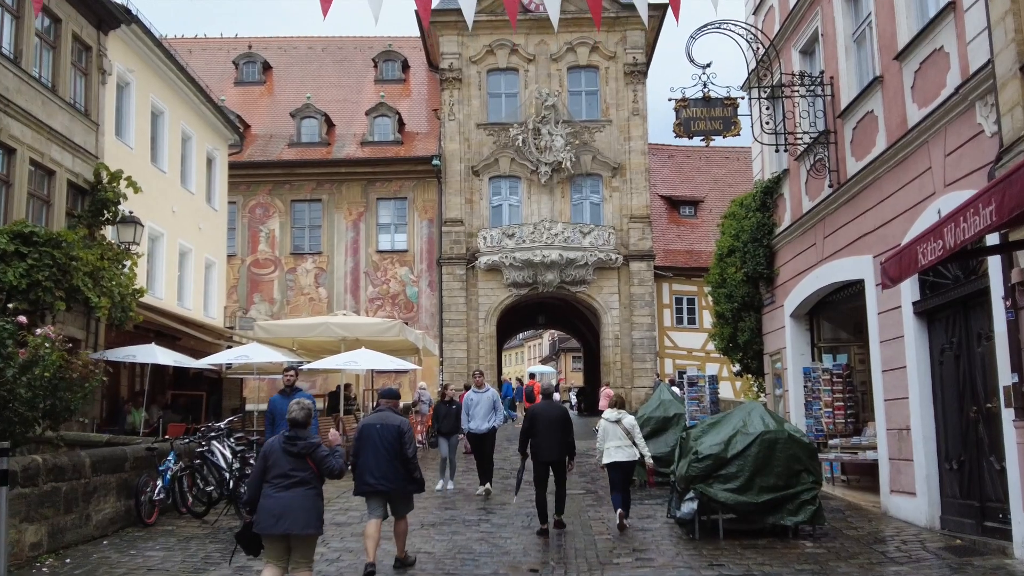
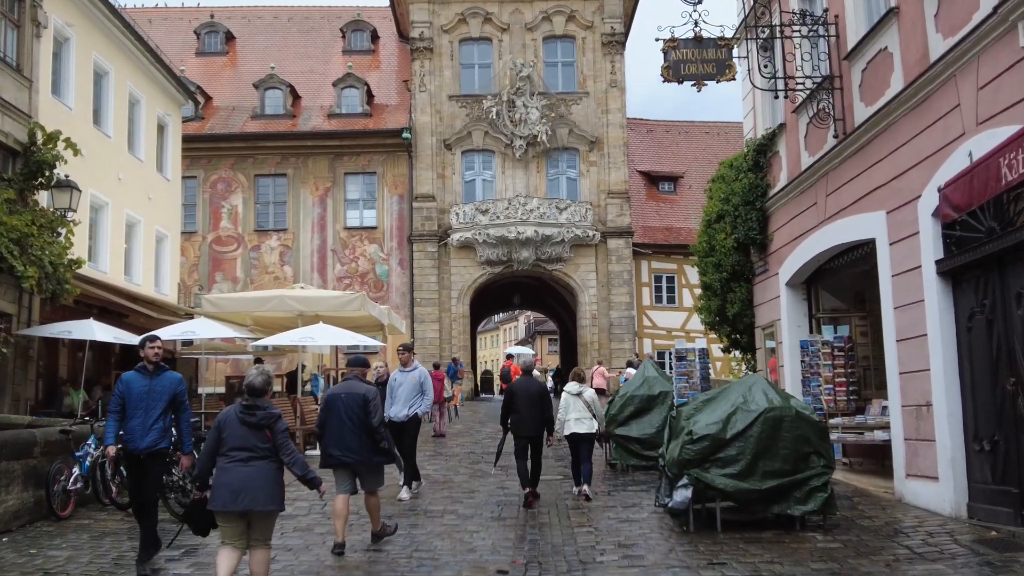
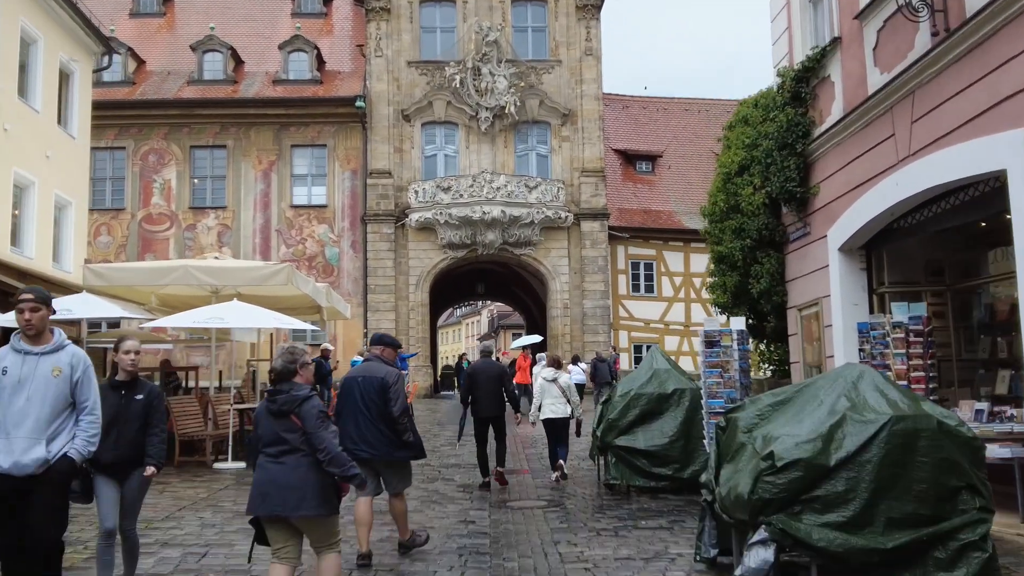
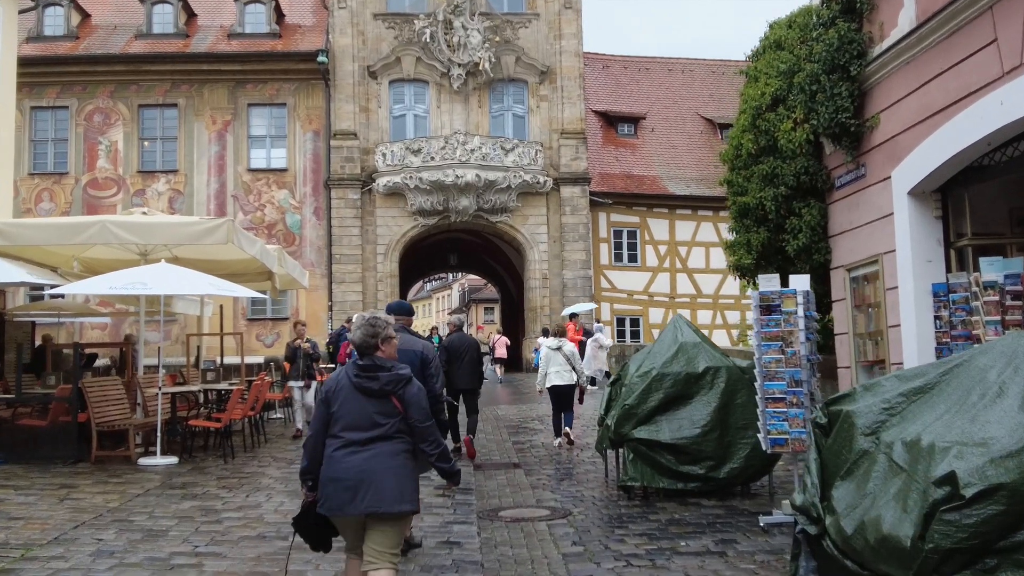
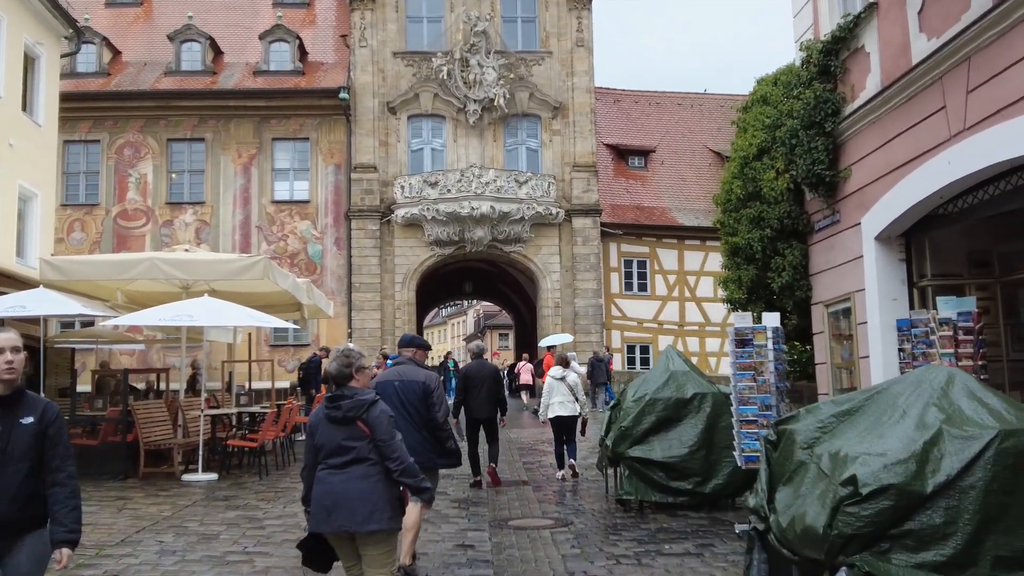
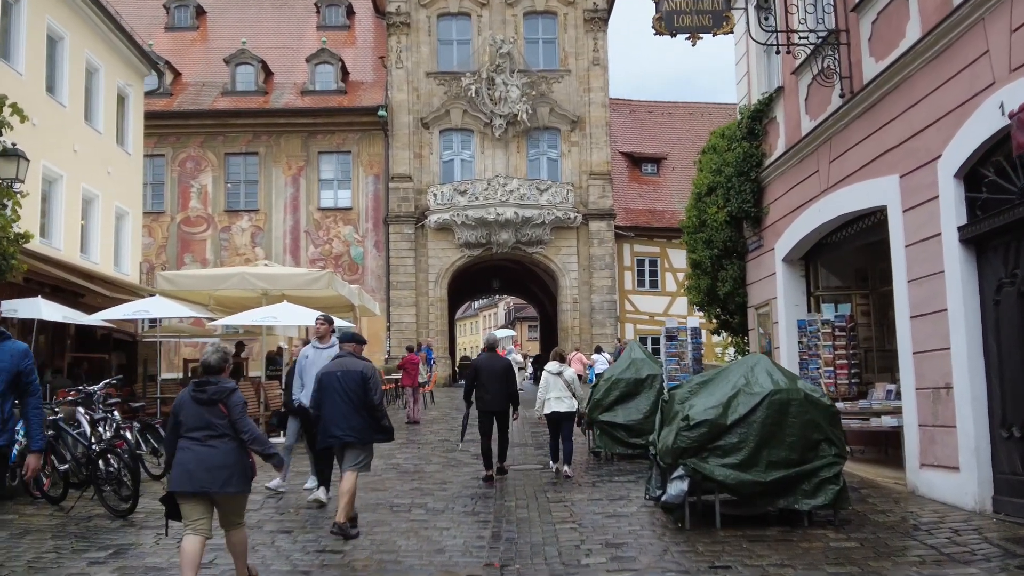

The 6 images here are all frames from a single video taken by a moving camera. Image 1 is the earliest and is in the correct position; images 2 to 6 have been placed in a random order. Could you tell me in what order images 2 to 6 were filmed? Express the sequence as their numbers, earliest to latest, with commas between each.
2, 6, 3, 5, 4
